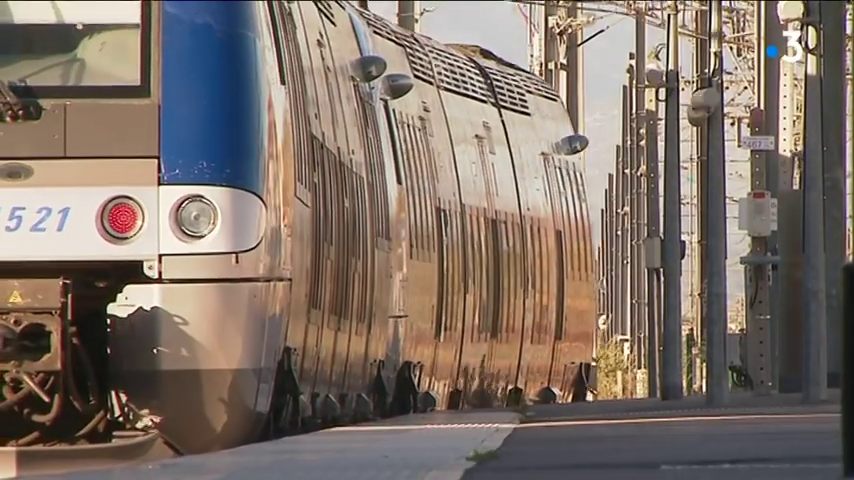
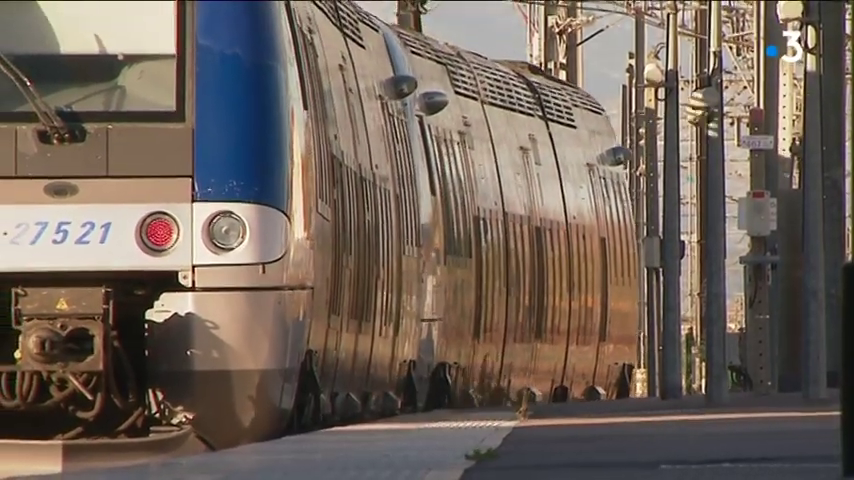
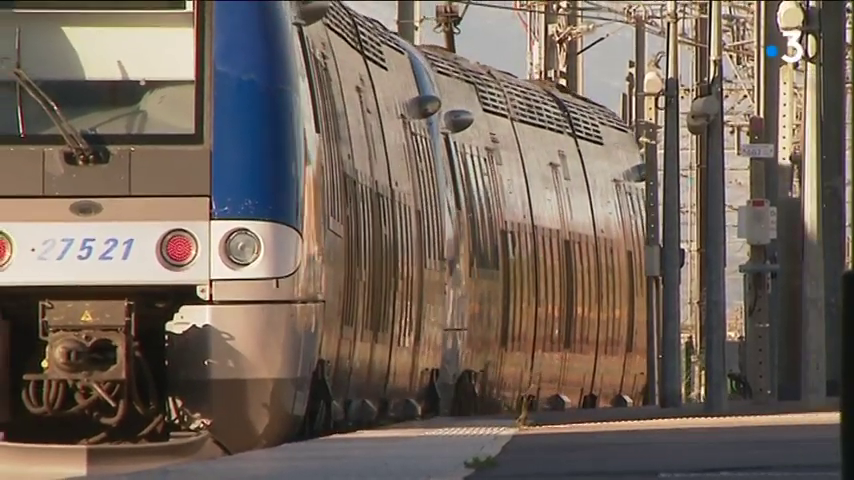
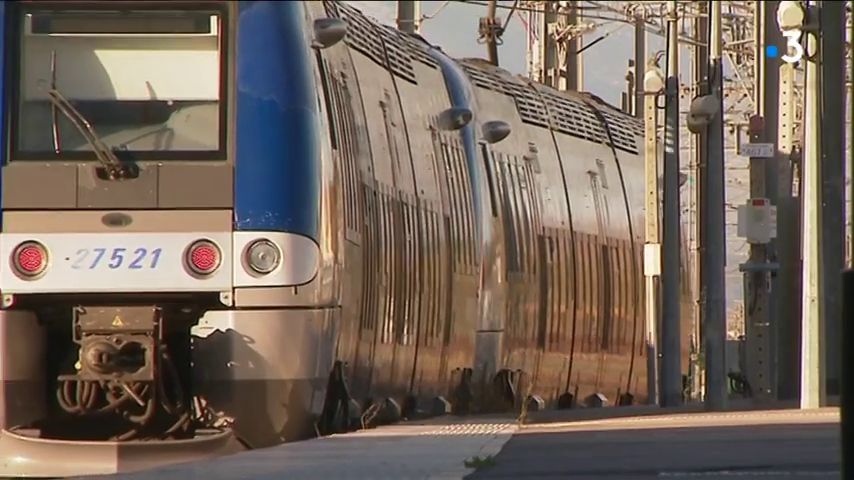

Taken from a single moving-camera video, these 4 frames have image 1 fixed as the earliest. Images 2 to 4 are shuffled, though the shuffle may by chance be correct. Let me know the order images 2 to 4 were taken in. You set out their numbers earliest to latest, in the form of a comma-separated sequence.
2, 3, 4
